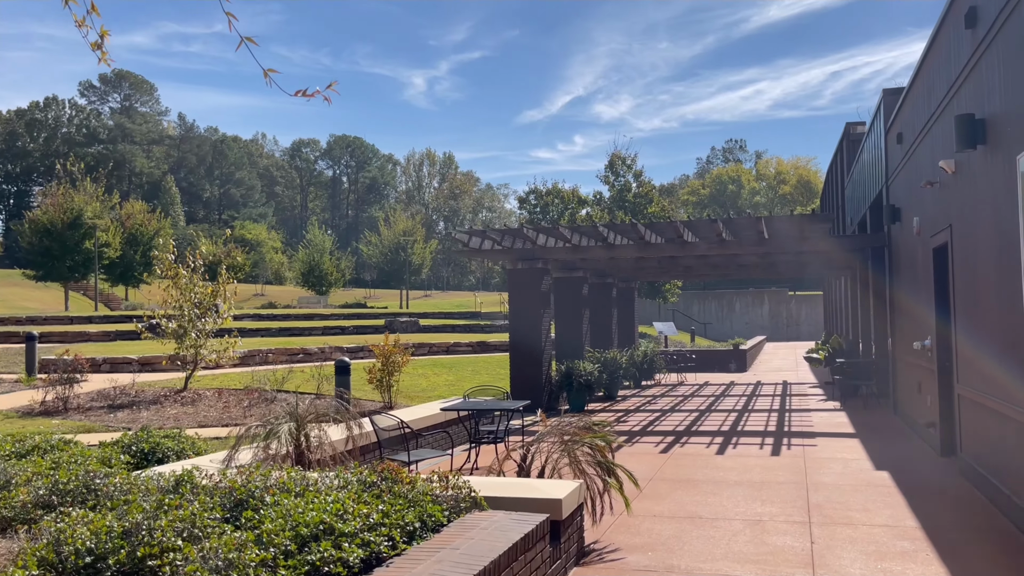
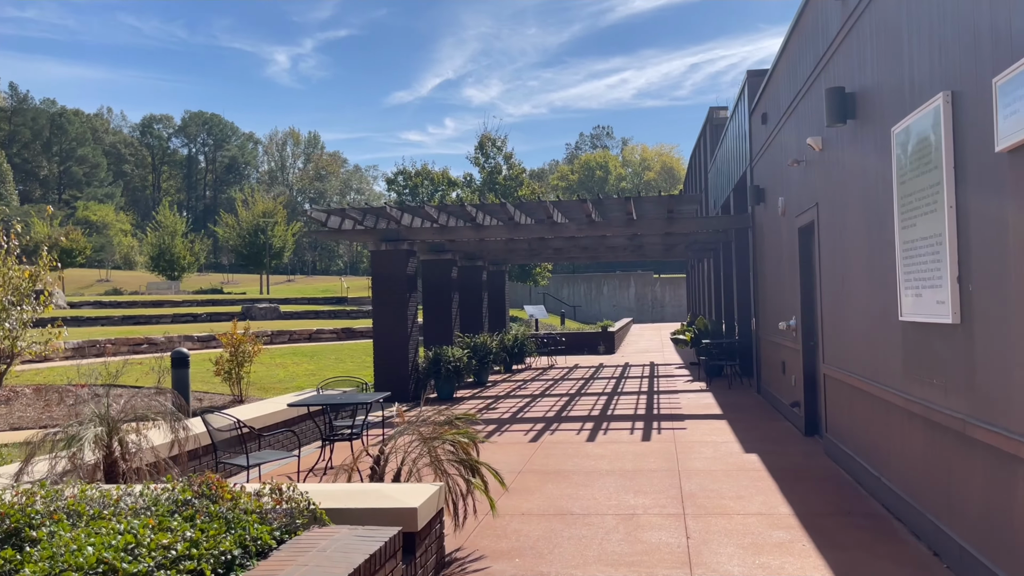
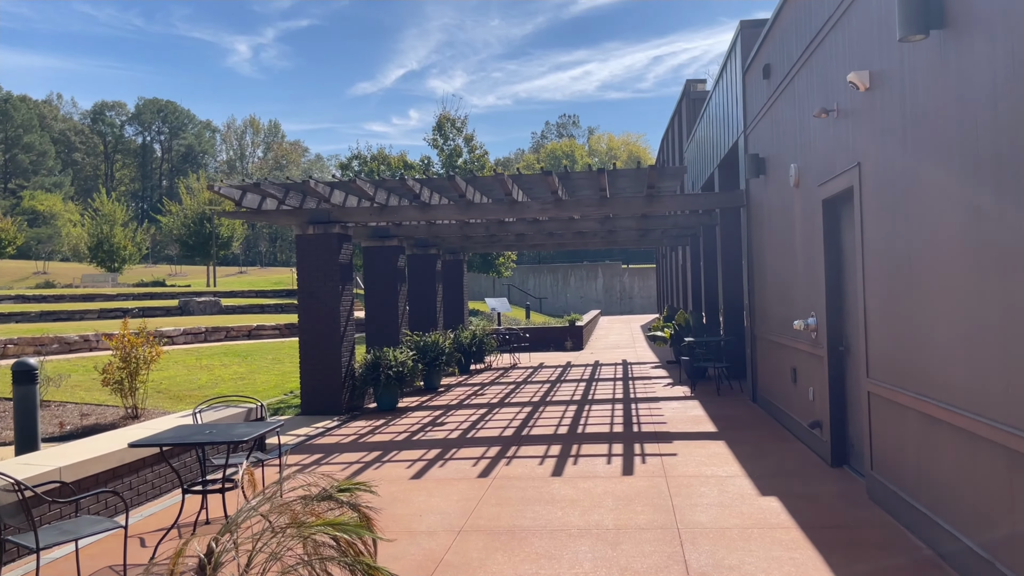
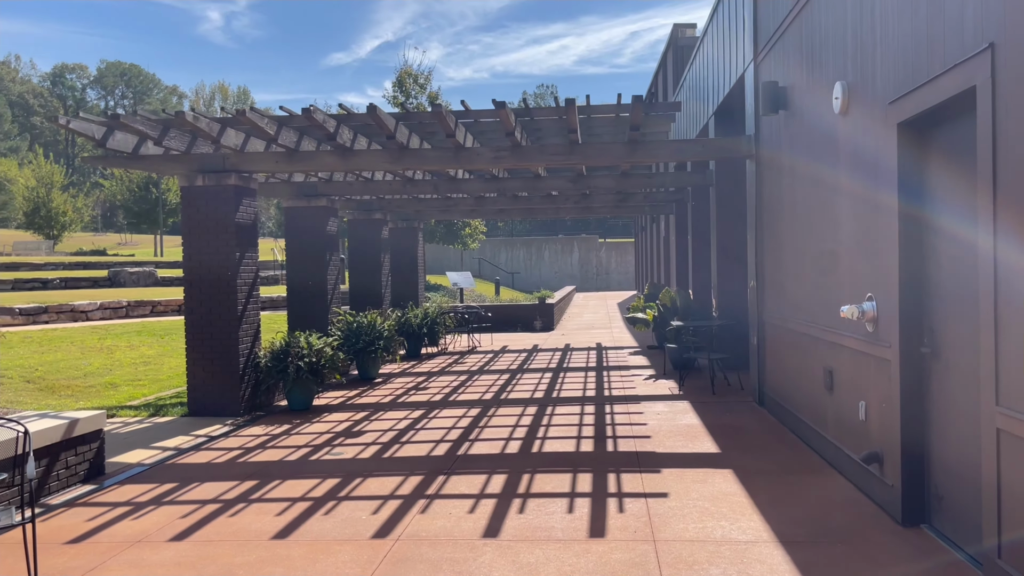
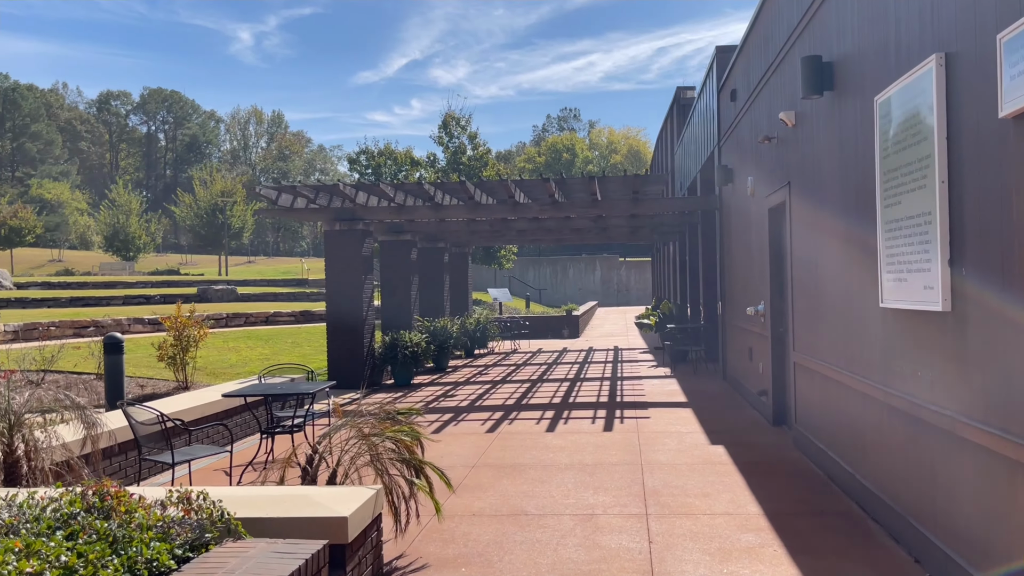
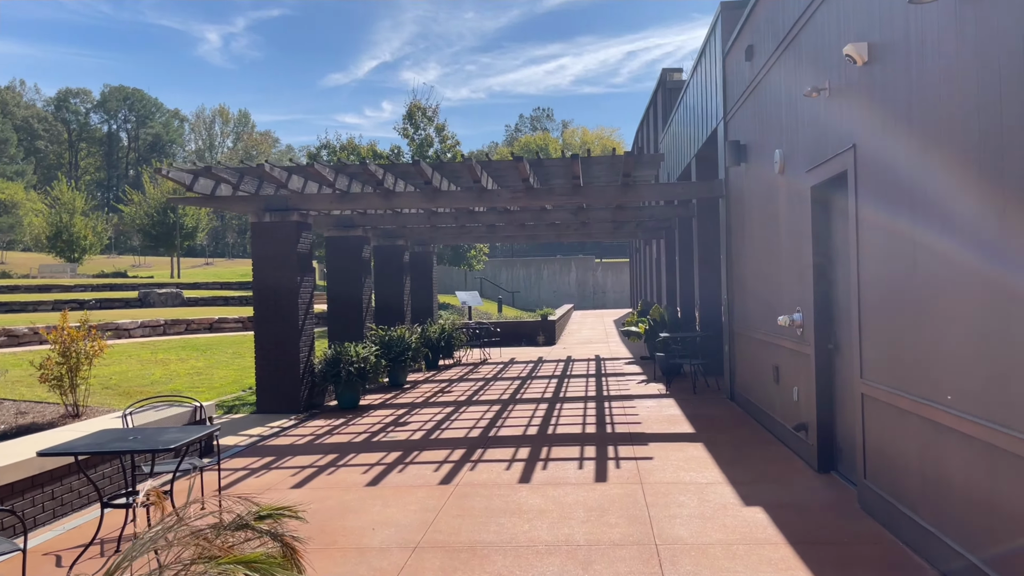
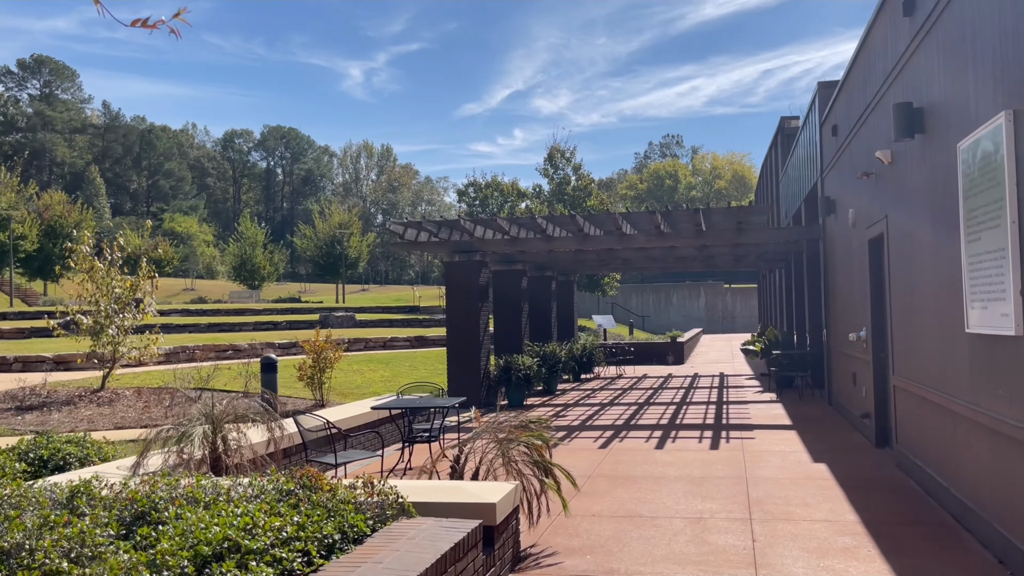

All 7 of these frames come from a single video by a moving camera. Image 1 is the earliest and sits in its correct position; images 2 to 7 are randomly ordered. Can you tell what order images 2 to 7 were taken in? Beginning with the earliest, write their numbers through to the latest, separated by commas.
7, 2, 5, 3, 6, 4
